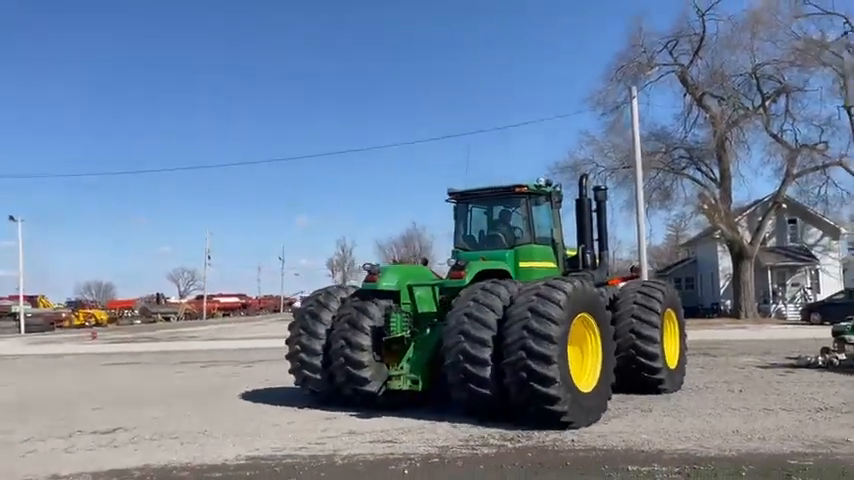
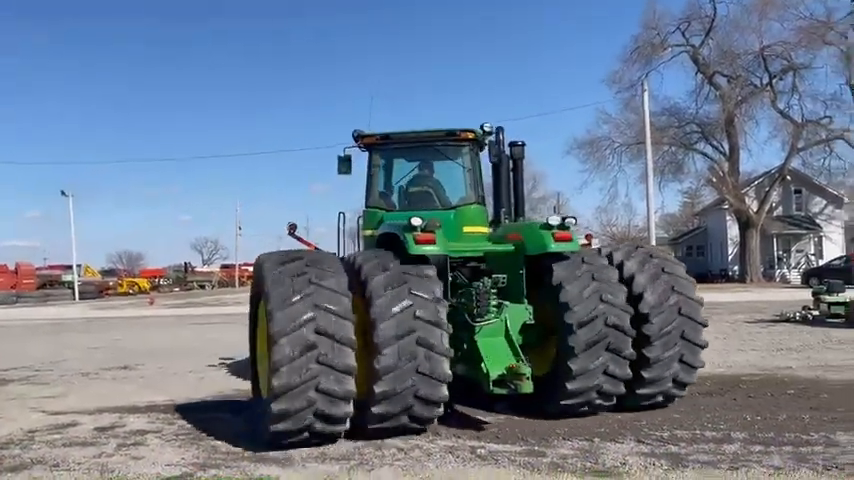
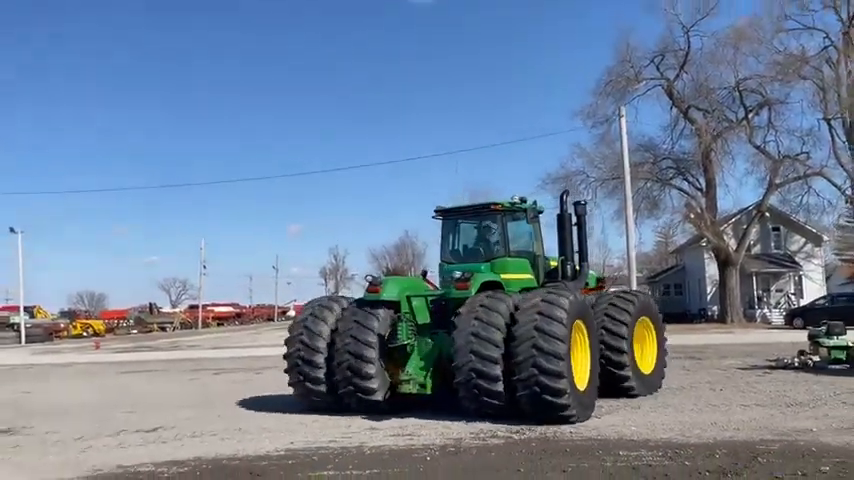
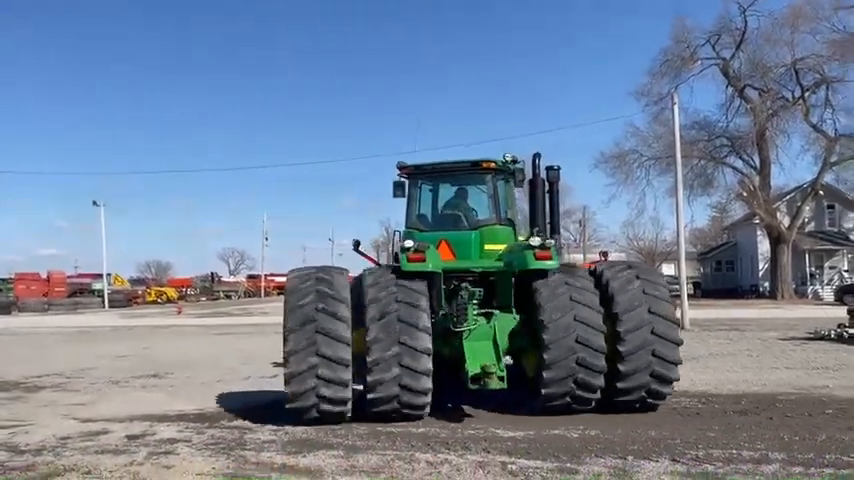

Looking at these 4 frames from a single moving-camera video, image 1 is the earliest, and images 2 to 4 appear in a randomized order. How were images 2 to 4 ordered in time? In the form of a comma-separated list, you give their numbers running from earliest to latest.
3, 4, 2
